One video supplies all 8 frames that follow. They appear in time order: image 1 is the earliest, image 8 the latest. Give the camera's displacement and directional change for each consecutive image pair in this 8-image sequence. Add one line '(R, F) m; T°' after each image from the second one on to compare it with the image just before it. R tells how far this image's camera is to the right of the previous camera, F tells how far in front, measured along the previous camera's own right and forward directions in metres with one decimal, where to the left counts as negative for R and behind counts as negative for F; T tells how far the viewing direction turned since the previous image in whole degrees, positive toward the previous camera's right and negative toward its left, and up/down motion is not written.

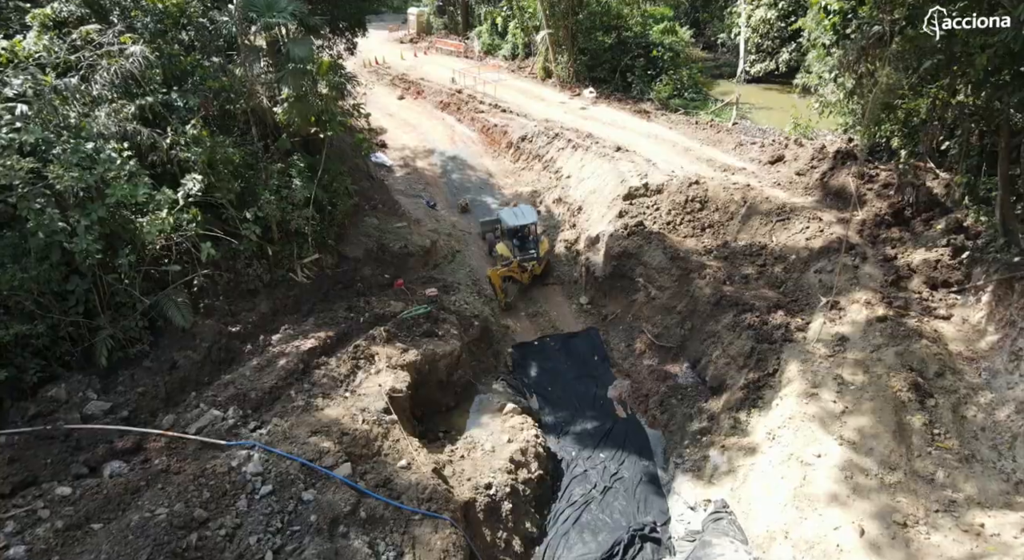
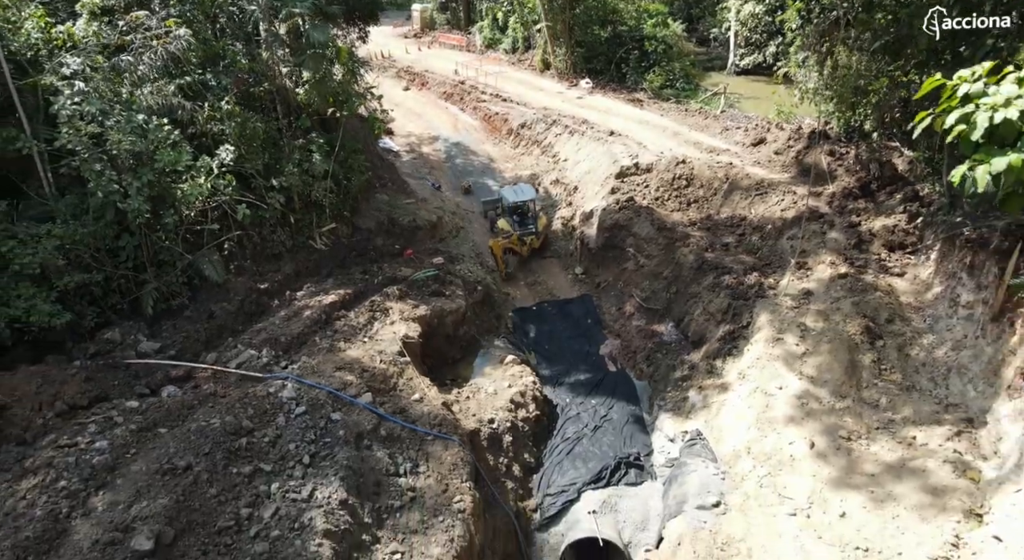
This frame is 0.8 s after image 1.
(0.0, -1.2) m; 0°
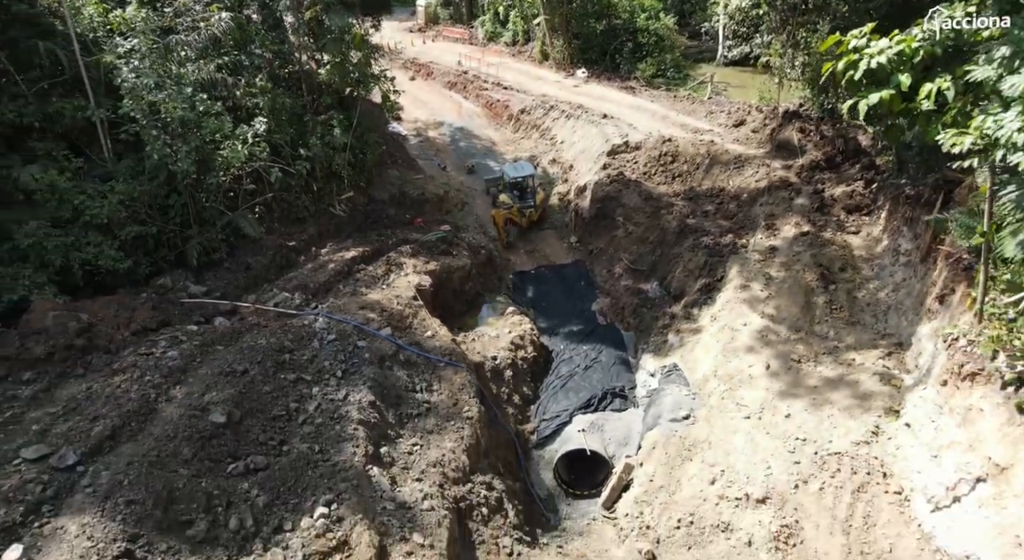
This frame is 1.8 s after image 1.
(0.0, -1.5) m; 0°
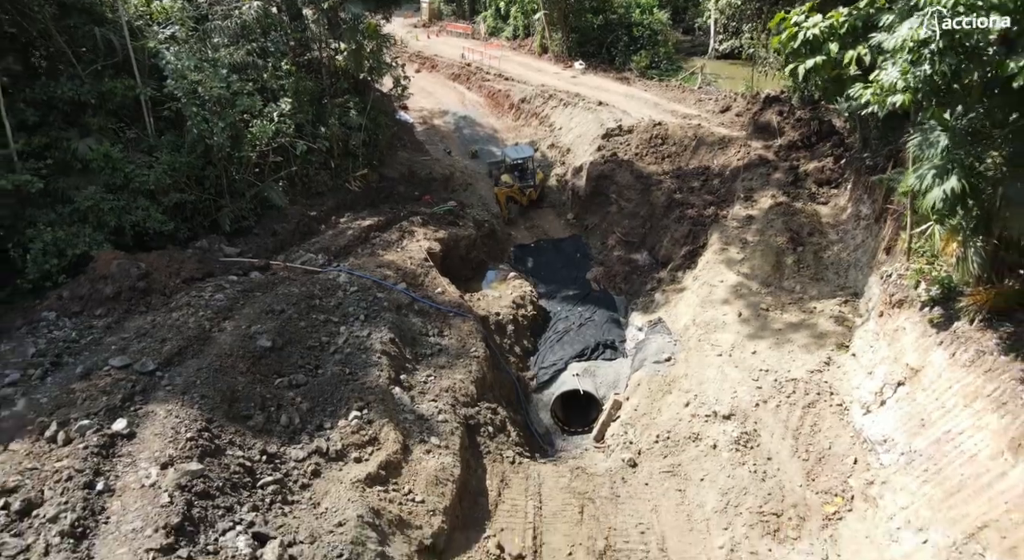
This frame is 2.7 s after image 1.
(0.0, -1.4) m; 0°
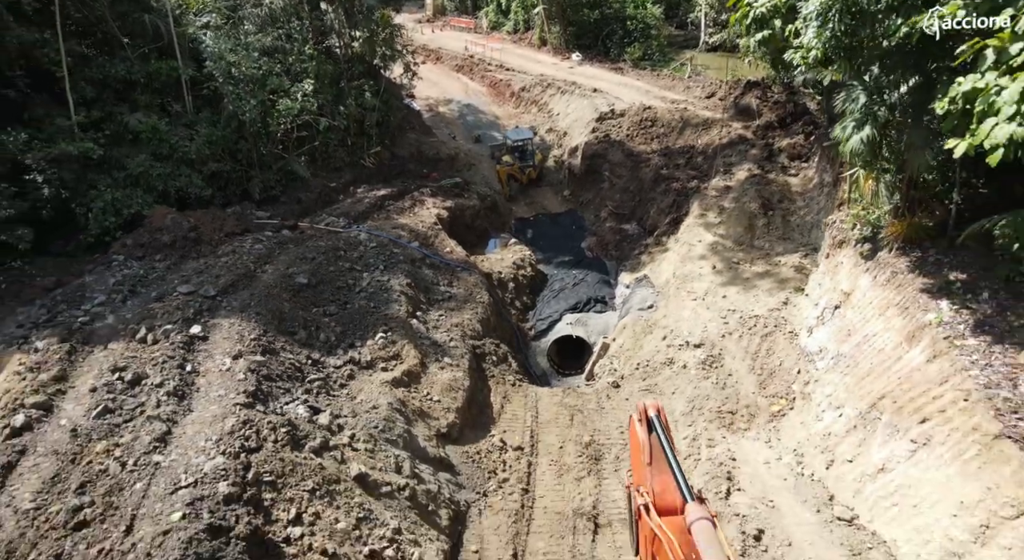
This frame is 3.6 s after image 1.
(0.0, -1.6) m; 0°
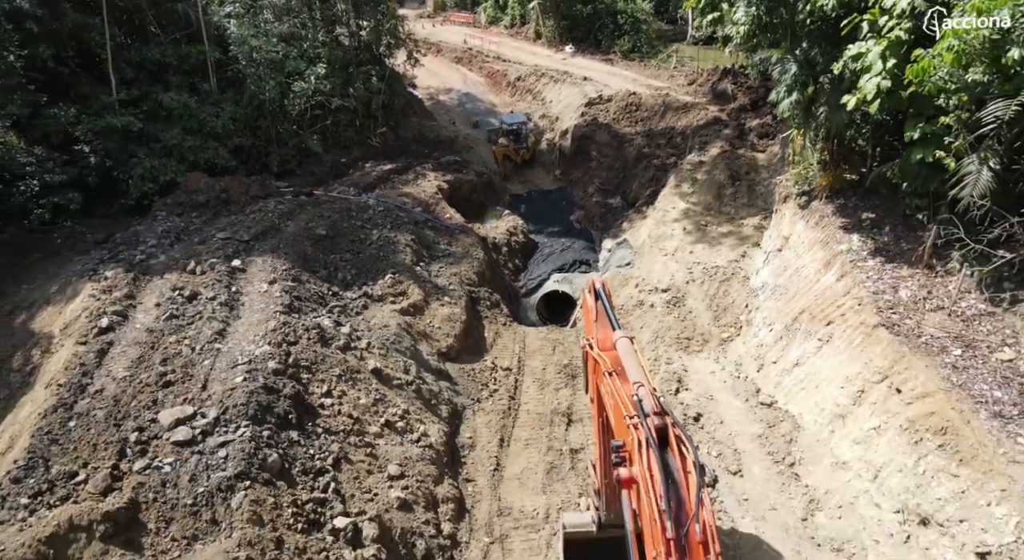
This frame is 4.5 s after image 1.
(+0.2, -1.6) m; 0°
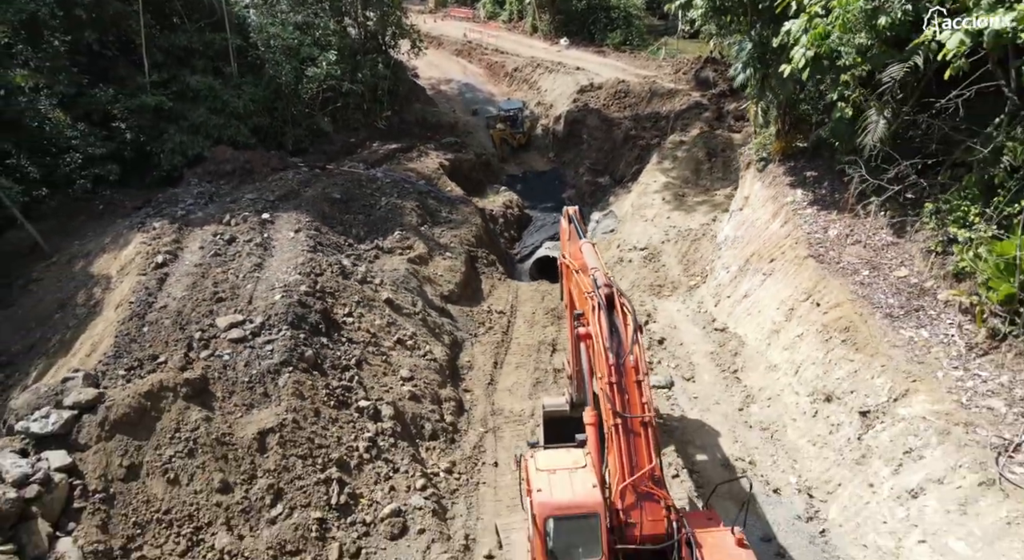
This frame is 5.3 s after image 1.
(+0.1, -1.5) m; 0°
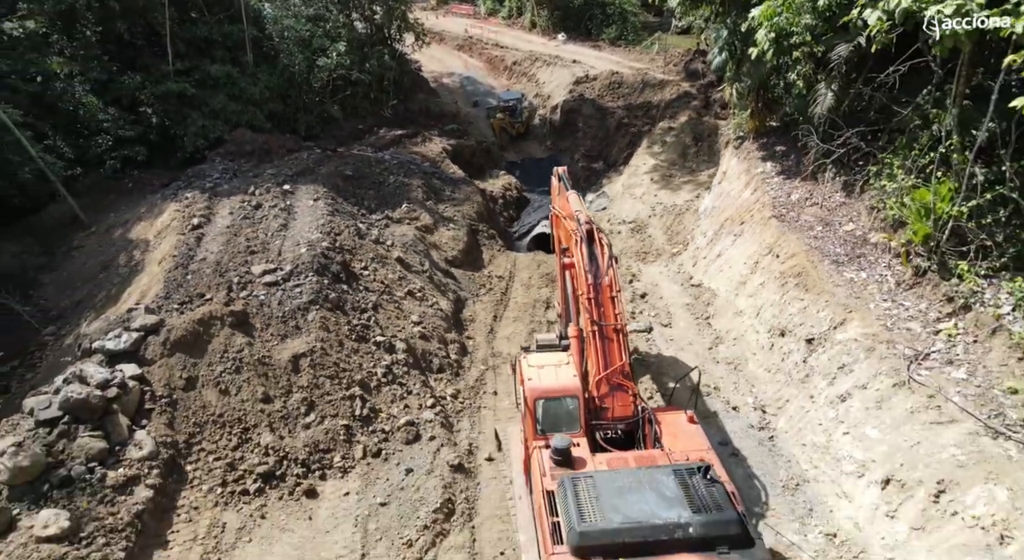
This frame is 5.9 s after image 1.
(0.0, -1.2) m; 0°
